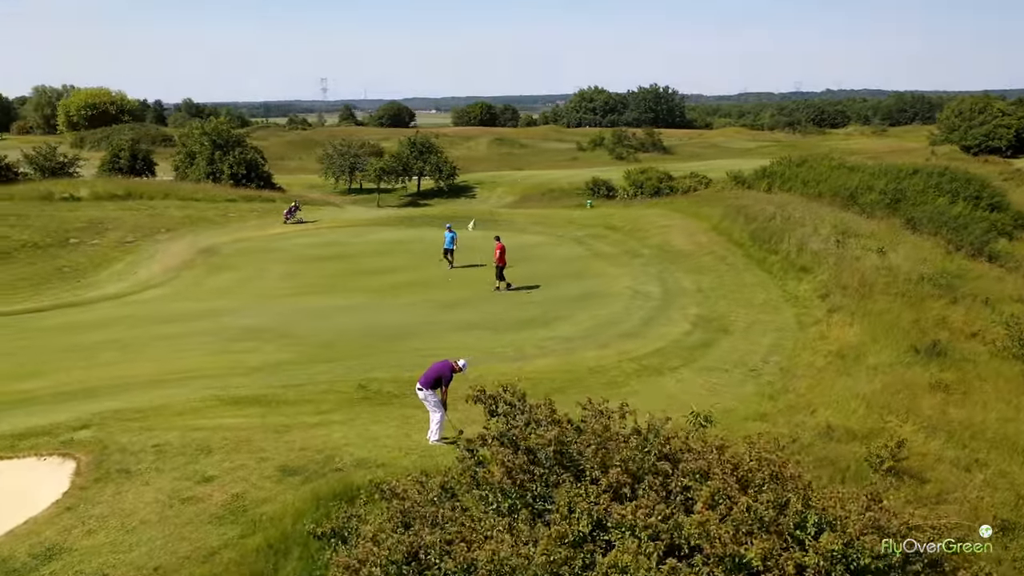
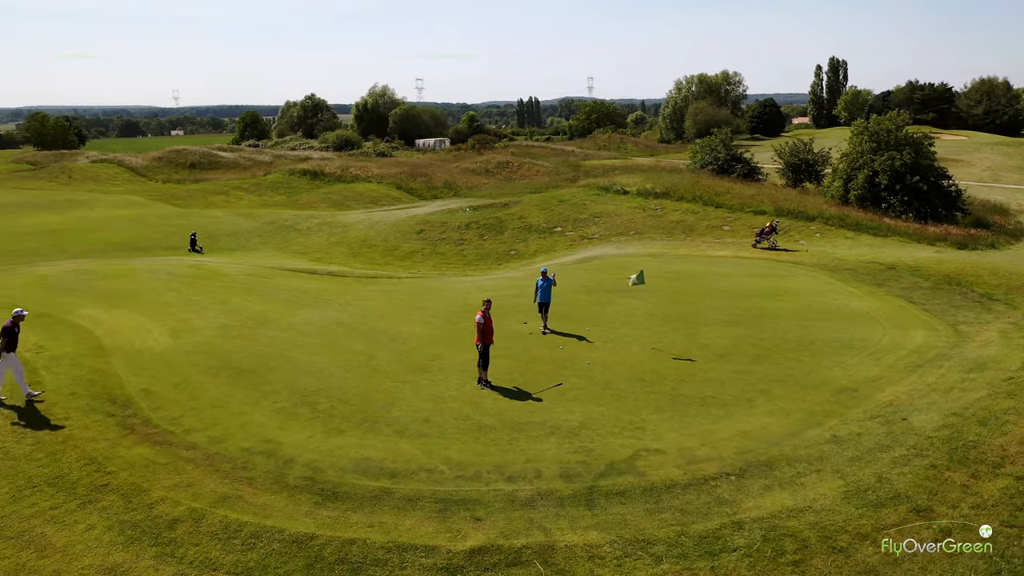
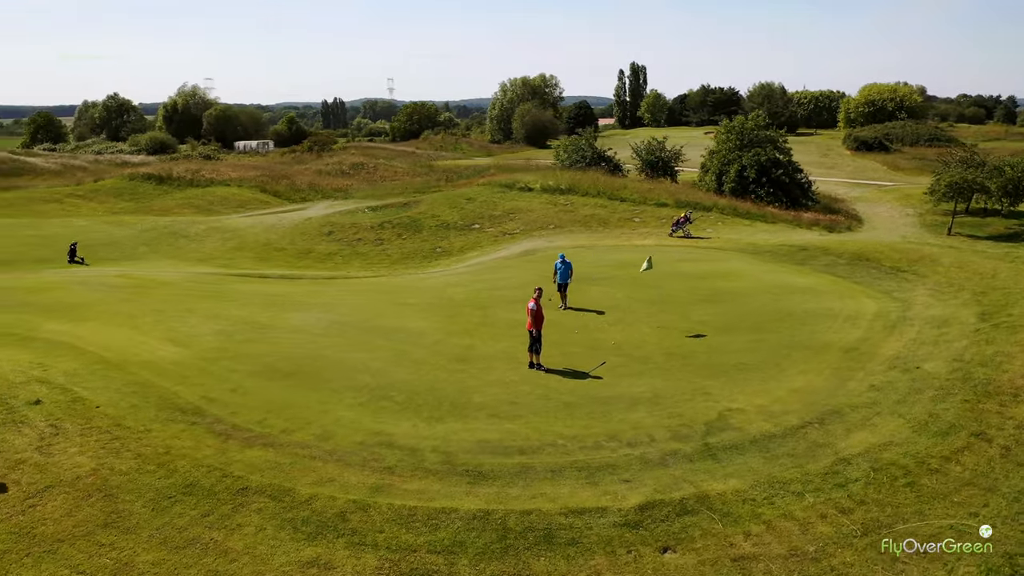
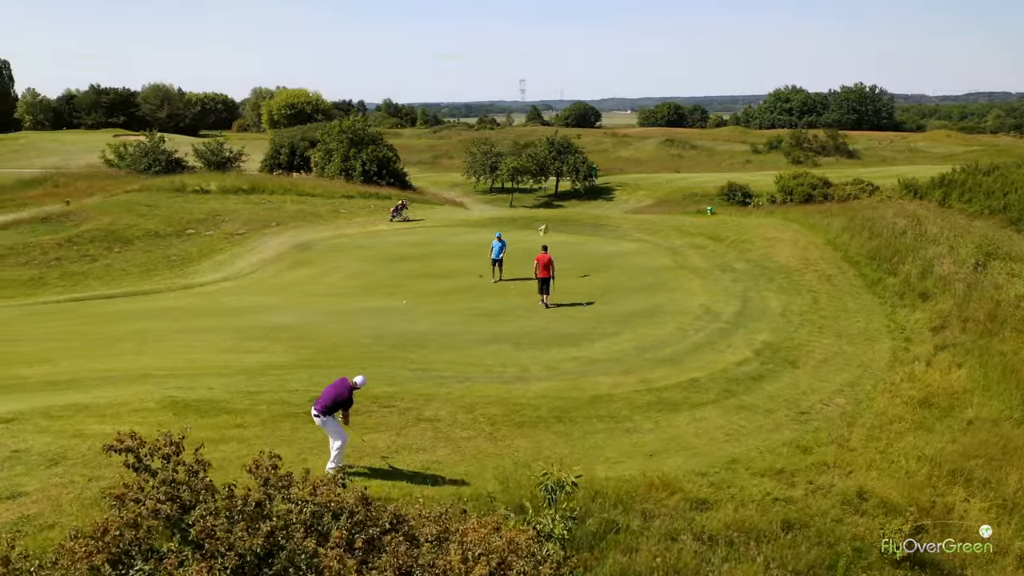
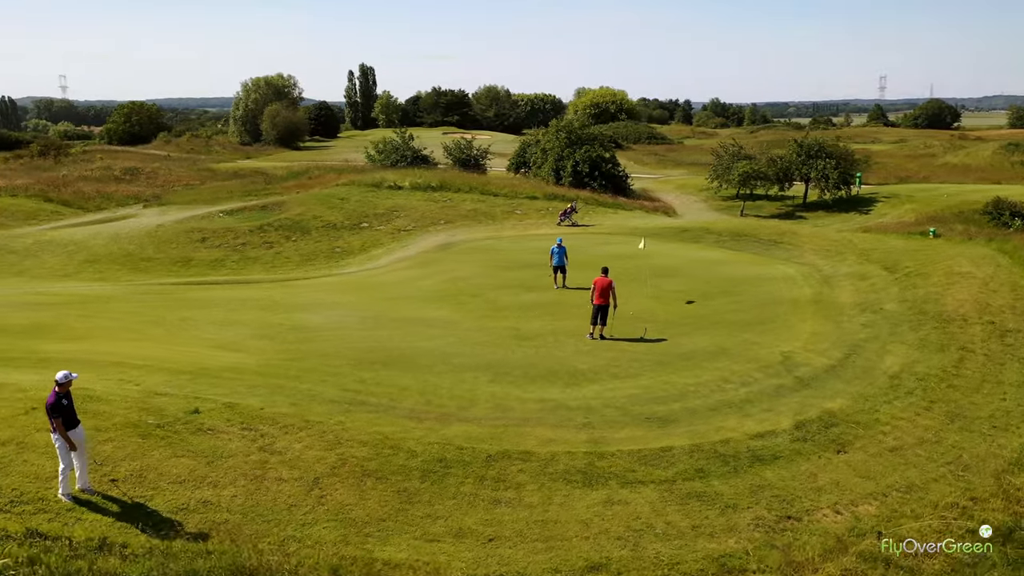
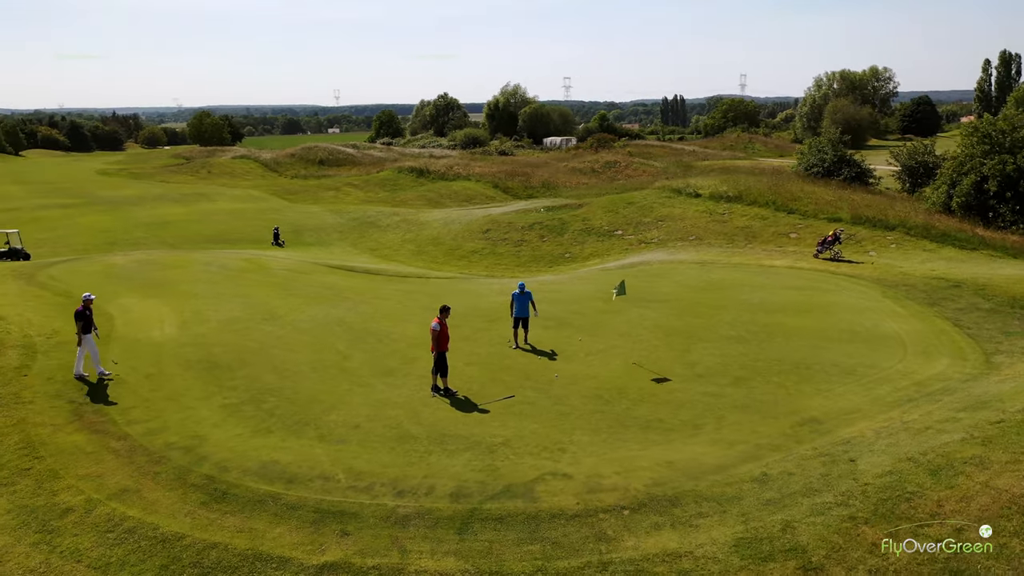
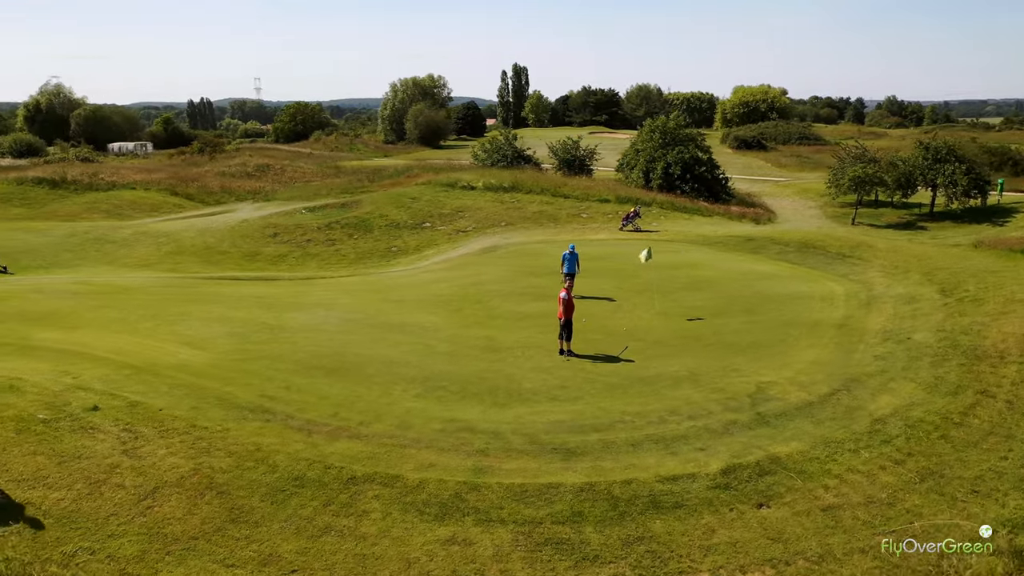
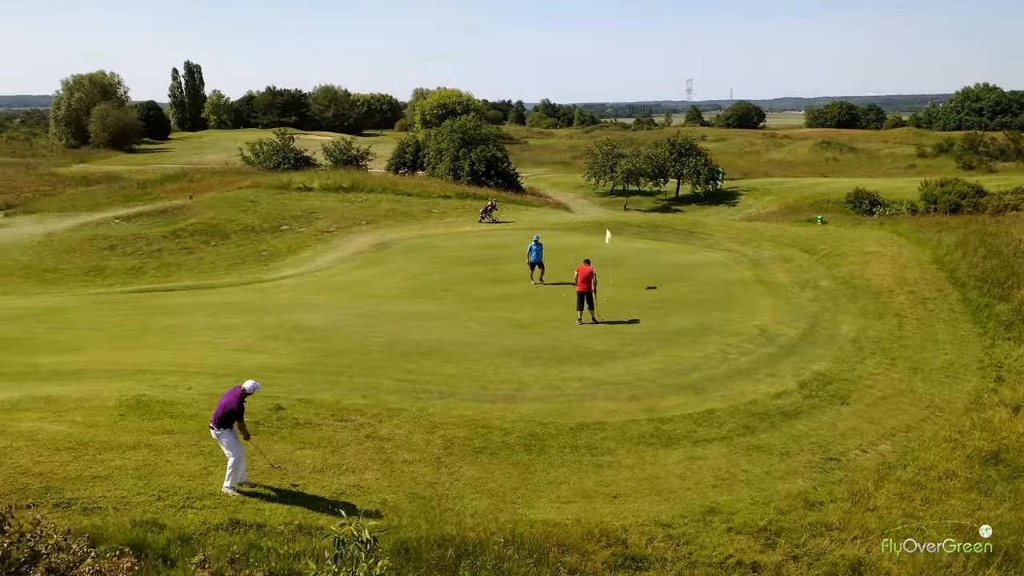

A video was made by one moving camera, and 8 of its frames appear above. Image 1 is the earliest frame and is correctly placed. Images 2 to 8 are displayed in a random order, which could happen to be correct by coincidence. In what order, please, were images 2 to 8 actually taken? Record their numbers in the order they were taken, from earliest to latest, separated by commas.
4, 8, 5, 7, 3, 2, 6
